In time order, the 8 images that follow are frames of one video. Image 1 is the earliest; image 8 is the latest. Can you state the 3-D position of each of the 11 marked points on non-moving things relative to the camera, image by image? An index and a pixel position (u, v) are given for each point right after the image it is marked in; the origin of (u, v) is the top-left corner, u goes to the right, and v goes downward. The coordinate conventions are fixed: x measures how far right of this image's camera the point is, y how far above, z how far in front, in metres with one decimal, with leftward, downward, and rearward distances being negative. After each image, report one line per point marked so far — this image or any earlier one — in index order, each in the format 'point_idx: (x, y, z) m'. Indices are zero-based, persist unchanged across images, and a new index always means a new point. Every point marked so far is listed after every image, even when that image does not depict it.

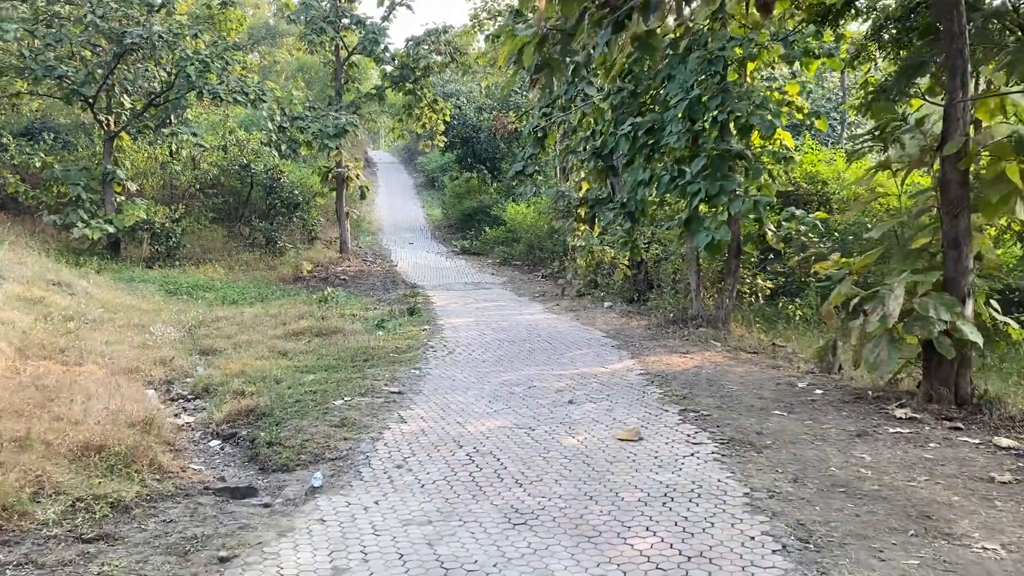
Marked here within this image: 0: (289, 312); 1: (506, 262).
0: (-2.6, -0.3, +10.0) m
1: (-0.1, +0.5, +16.7) m
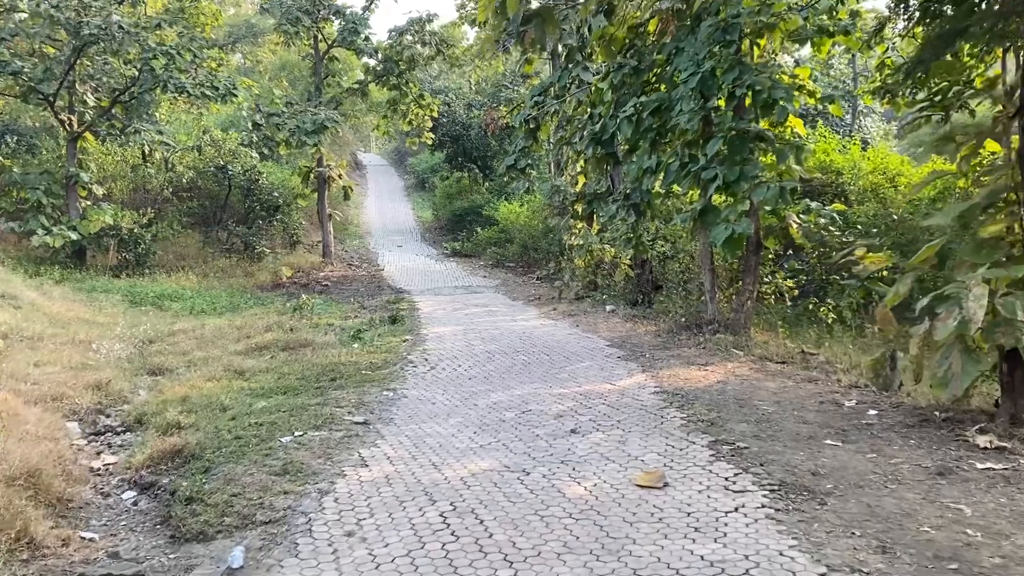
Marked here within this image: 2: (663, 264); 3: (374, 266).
0: (-2.7, -0.4, +9.1) m
1: (-0.2, +0.4, +15.8) m
2: (+1.6, +0.3, +9.5) m
3: (-2.7, +0.4, +16.6) m
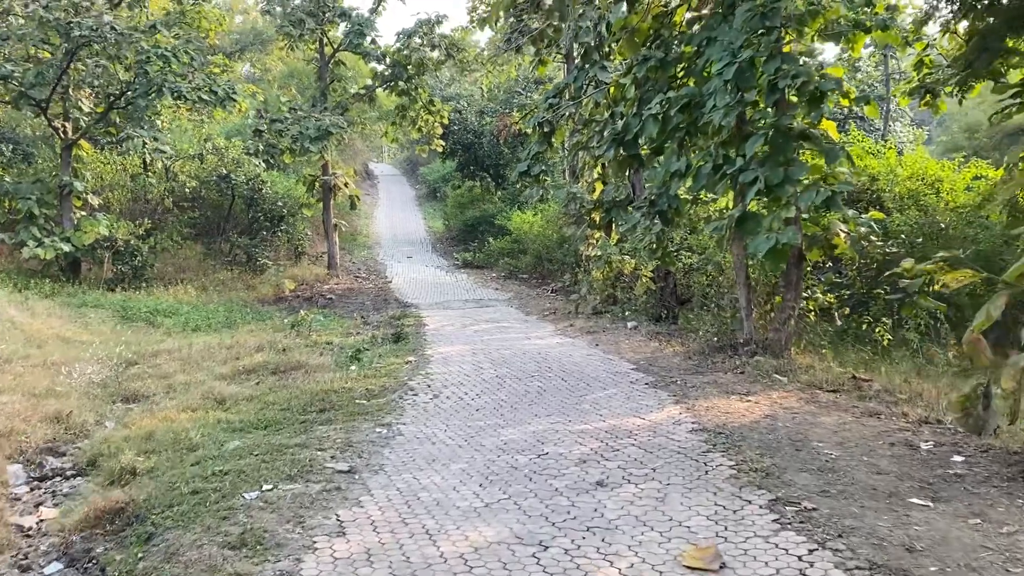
0: (-2.6, -0.5, +8.4) m
1: (0.0, +0.2, +15.1) m
2: (+1.8, +0.1, +8.7) m
3: (-2.4, +0.2, +15.9) m
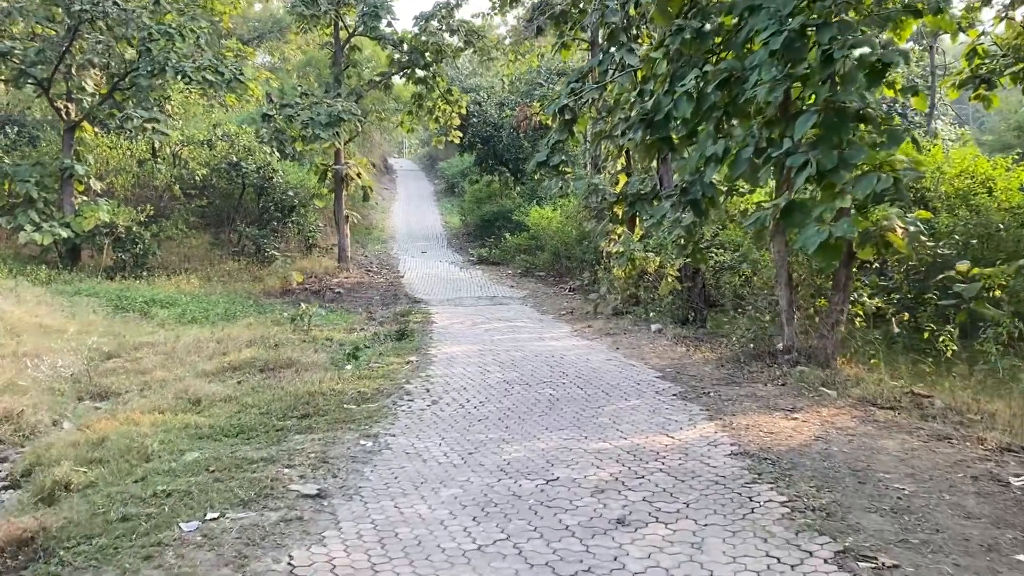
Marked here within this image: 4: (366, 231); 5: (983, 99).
0: (-2.4, -0.4, +7.8) m
1: (+0.3, +0.3, +14.4) m
2: (+1.9, +0.1, +8.0) m
3: (-2.1, +0.3, +15.3) m
4: (-3.4, +1.3, +19.8) m
5: (+3.3, +1.3, +5.9) m
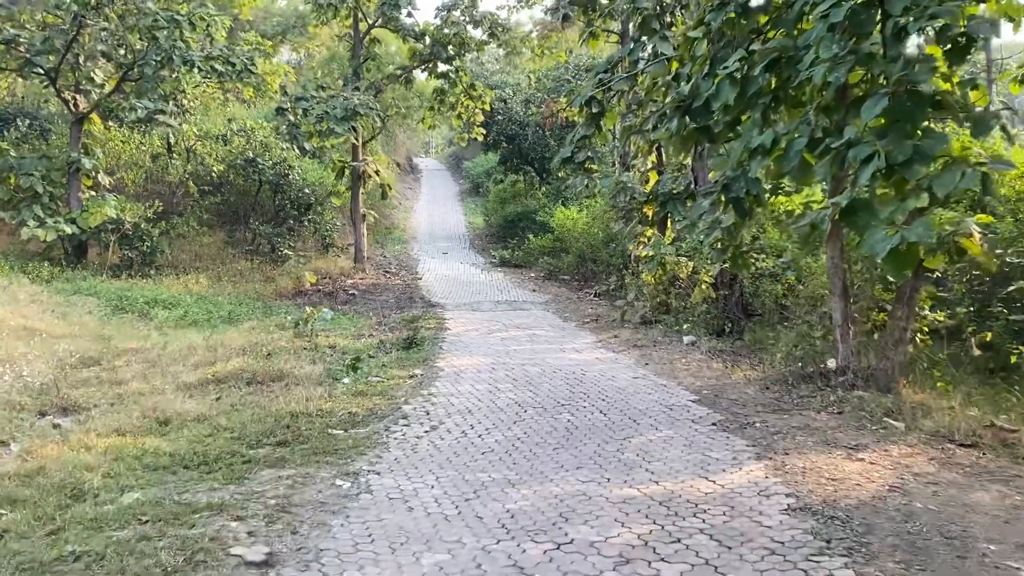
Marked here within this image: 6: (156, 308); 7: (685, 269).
0: (-2.3, -0.5, +7.2) m
1: (+0.6, +0.2, +13.7) m
2: (+2.1, 0.0, +7.3) m
3: (-1.7, +0.2, +14.7) m
4: (-2.8, +1.3, +19.3) m
5: (+3.4, +1.2, +5.1) m
6: (-4.1, -0.2, +9.9) m
7: (+1.6, +0.2, +8.2) m
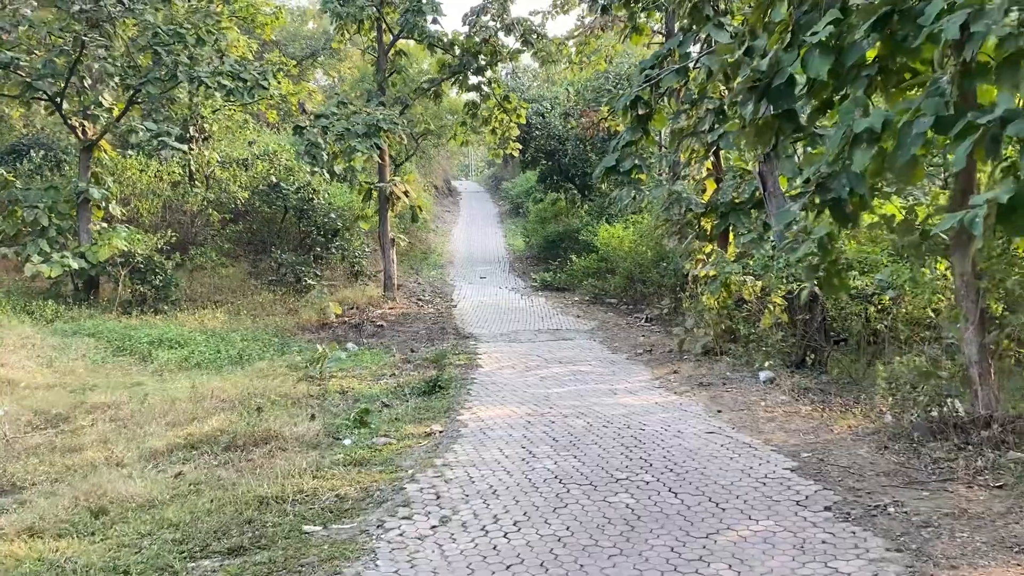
0: (-2.0, -0.7, +6.2) m
1: (+1.2, -0.2, +12.6) m
2: (+2.3, -0.1, +6.1) m
3: (-1.1, -0.2, +13.7) m
4: (-1.9, +0.7, +18.3) m
5: (+3.5, +1.2, +3.8) m
6: (-3.6, -0.6, +8.9) m
7: (+2.0, 0.0, +7.0) m
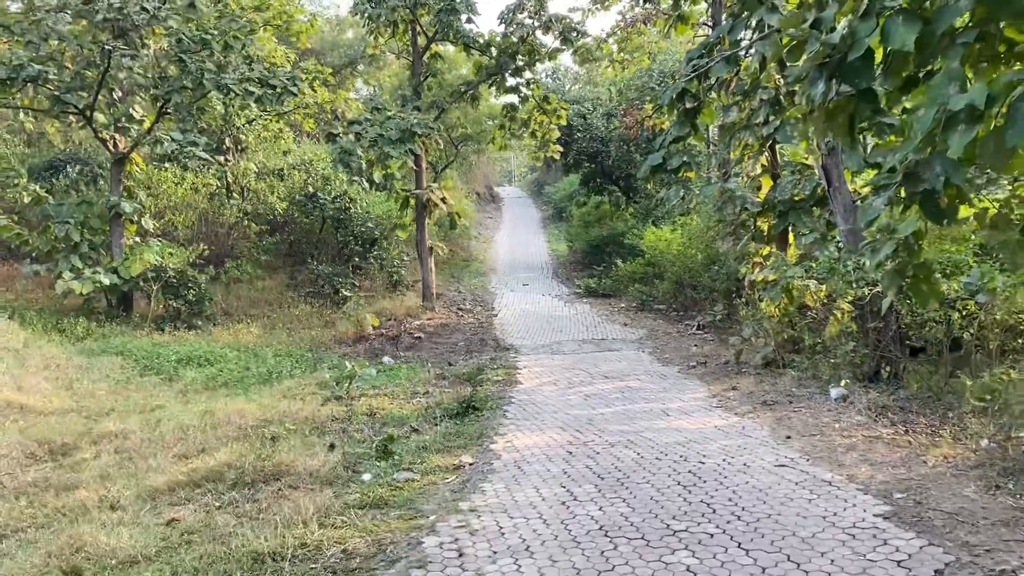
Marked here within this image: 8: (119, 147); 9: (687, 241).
0: (-1.7, -0.8, +5.7) m
1: (+1.8, -0.3, +11.9) m
2: (+2.6, -0.2, +5.4) m
3: (-0.4, -0.3, +13.2) m
4: (-1.0, +0.5, +17.9) m
5: (+3.6, +1.2, +3.1) m
6: (-3.2, -0.8, +8.6) m
7: (+2.3, -0.1, +6.3) m
8: (-5.3, +1.9, +11.6) m
9: (+2.3, +0.6, +11.3) m
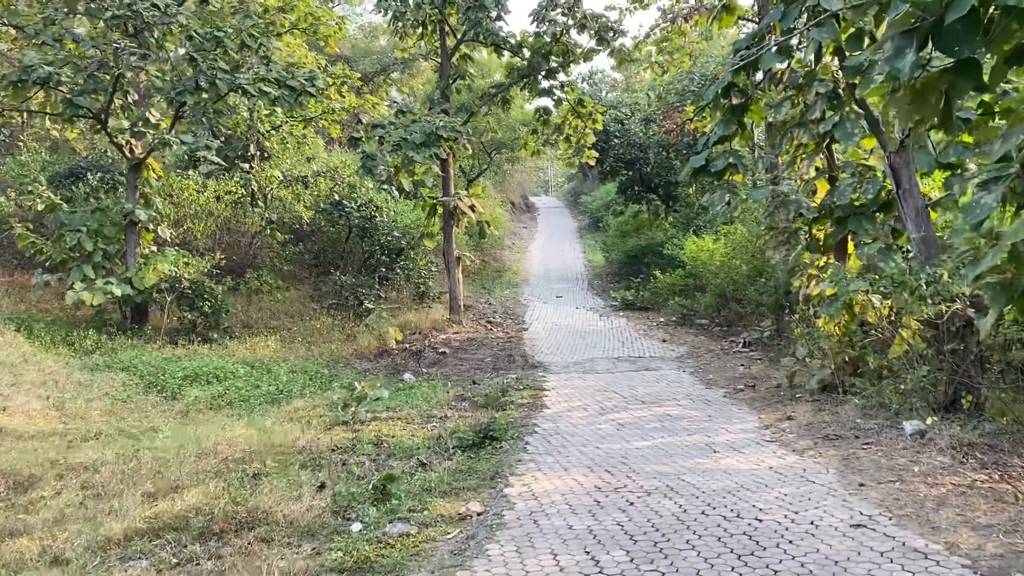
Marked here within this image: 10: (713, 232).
0: (-1.6, -0.9, +5.1) m
1: (+2.2, -0.4, +11.2) m
2: (+2.7, -0.2, +4.6) m
3: (+0.1, -0.5, +12.5) m
4: (-0.4, +0.3, +17.2) m
5: (+3.6, +1.1, +2.3) m
6: (-3.0, -0.9, +8.1) m
7: (+2.4, -0.2, +5.6) m
8: (-4.9, +1.8, +11.2) m
9: (+2.7, +0.4, +10.6) m
10: (+3.0, +0.8, +12.8) m
